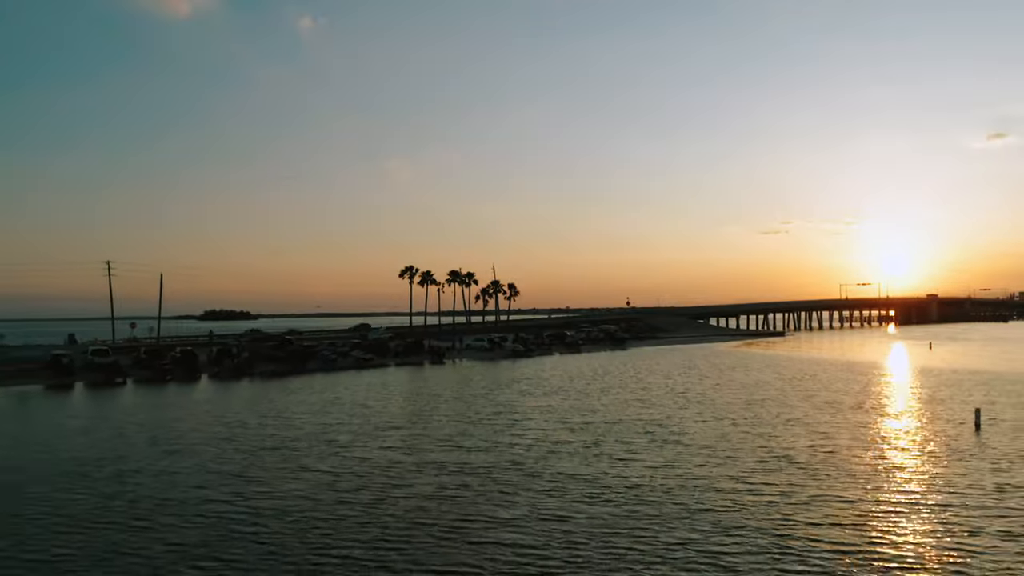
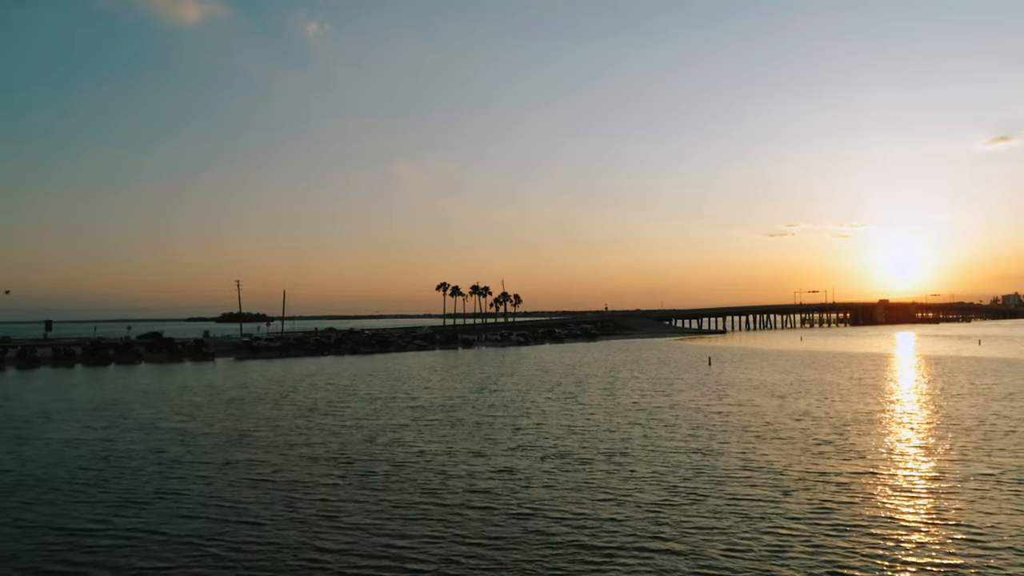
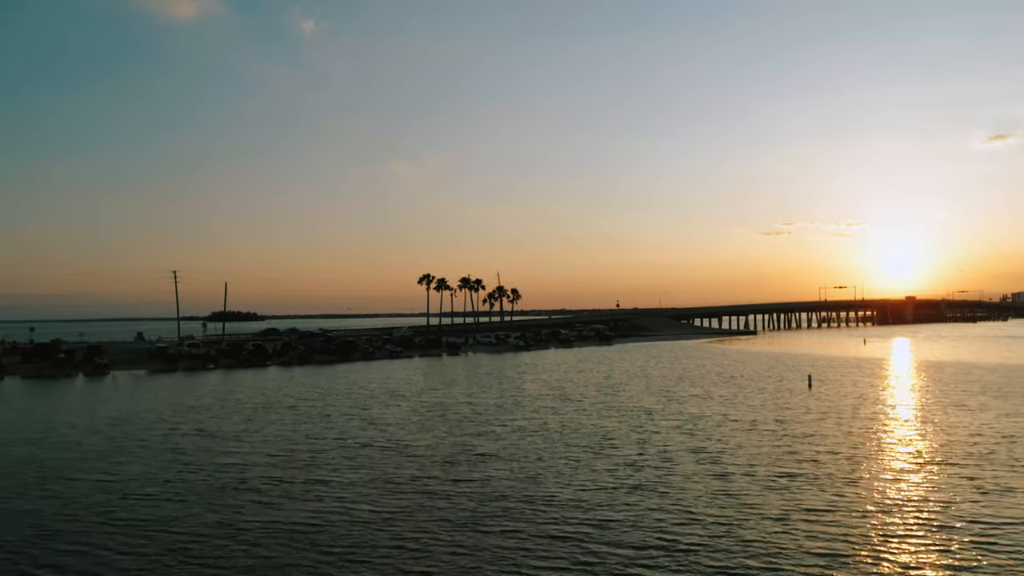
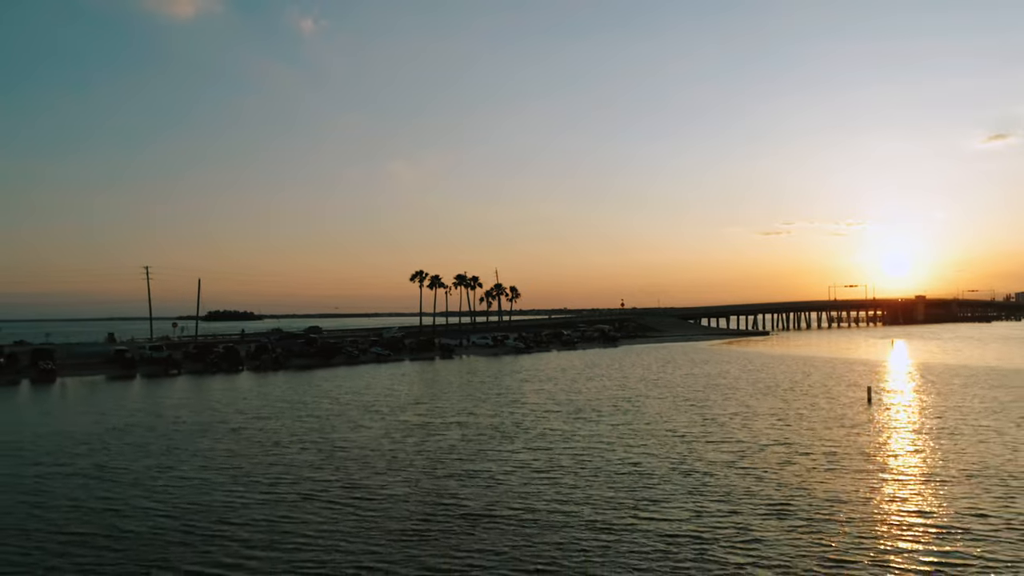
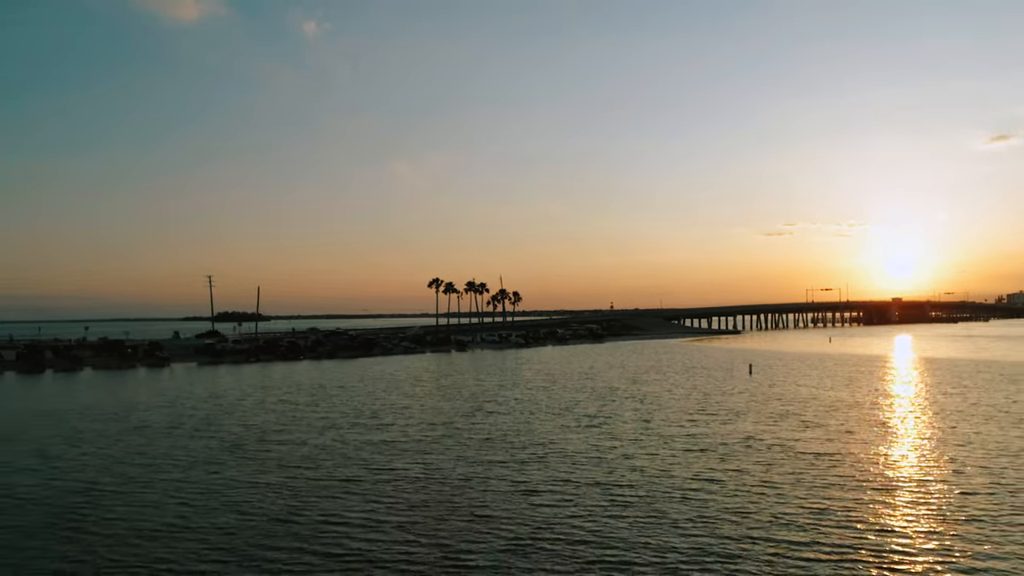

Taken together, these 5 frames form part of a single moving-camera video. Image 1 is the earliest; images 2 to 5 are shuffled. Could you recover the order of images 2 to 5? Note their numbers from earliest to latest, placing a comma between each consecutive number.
4, 3, 5, 2
